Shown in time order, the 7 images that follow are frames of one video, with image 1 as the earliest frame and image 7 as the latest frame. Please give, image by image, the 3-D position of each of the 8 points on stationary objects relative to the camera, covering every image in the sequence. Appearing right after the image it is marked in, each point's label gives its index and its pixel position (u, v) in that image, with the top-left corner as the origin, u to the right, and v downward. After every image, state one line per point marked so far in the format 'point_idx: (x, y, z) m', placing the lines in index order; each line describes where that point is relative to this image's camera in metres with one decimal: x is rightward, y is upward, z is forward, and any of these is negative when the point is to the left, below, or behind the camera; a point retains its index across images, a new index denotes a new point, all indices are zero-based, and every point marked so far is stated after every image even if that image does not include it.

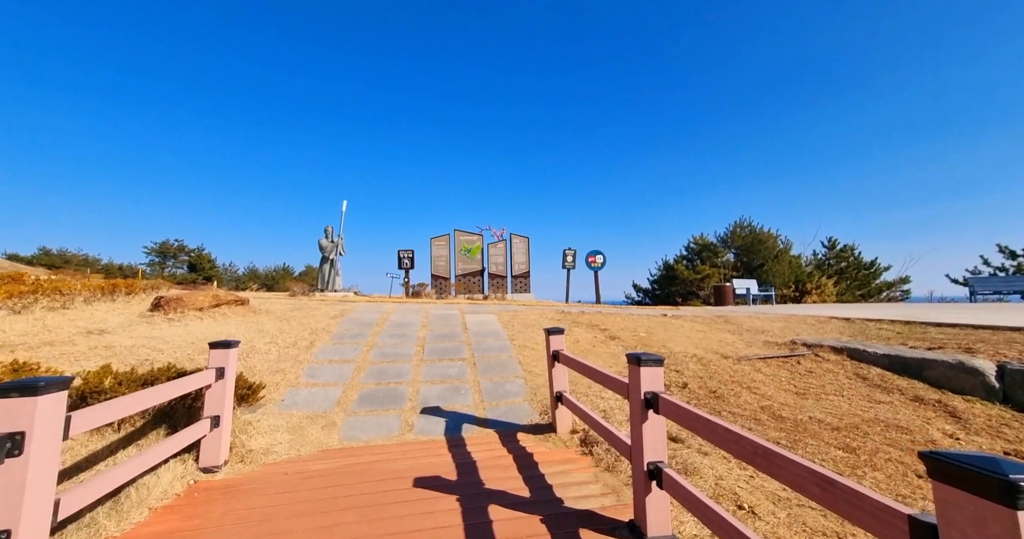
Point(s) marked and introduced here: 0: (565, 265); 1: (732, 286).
0: (+2.1, +0.1, +13.9) m
1: (+8.5, -0.6, +14.1) m
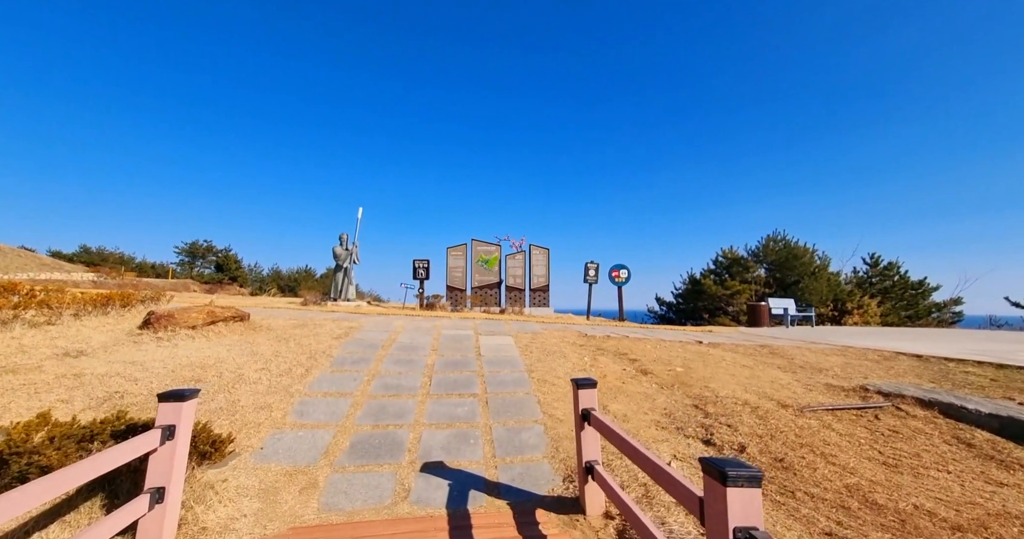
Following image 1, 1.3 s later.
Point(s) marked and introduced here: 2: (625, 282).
0: (+2.7, -0.4, +13.2) m
1: (+9.1, -1.3, +13.0) m
2: (+4.2, -0.5, +13.3) m
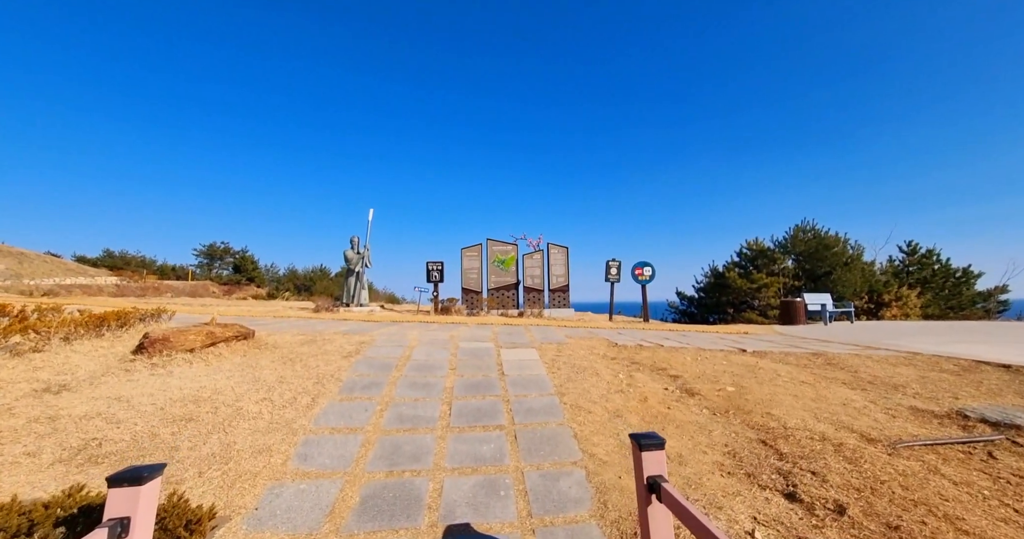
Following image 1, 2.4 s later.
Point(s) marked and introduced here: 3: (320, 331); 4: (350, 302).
0: (+3.3, -0.3, +12.5) m
1: (+9.7, -1.1, +12.2) m
2: (+4.8, -0.4, +12.6) m
3: (-3.5, -1.1, +6.6) m
4: (-5.4, -1.1, +12.2) m
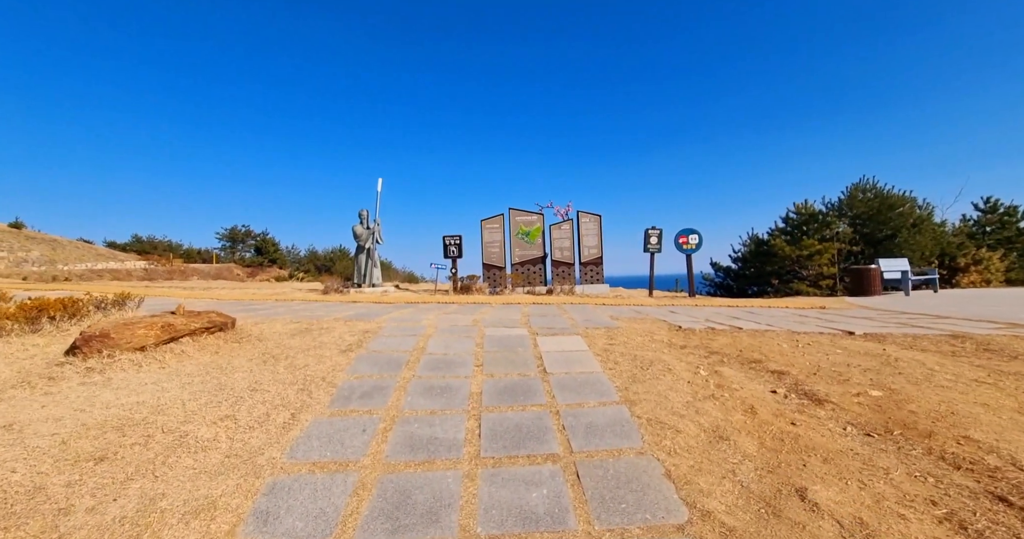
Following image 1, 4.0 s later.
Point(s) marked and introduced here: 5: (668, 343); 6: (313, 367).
0: (+4.1, +0.6, +11.1) m
1: (+10.5, 0.0, +10.5) m
2: (+5.5, +0.6, +11.1) m
3: (-2.9, -0.7, +5.6) m
4: (-4.6, -0.4, +11.2) m
5: (+1.9, -0.9, +4.6) m
6: (-2.0, -1.0, +3.8) m
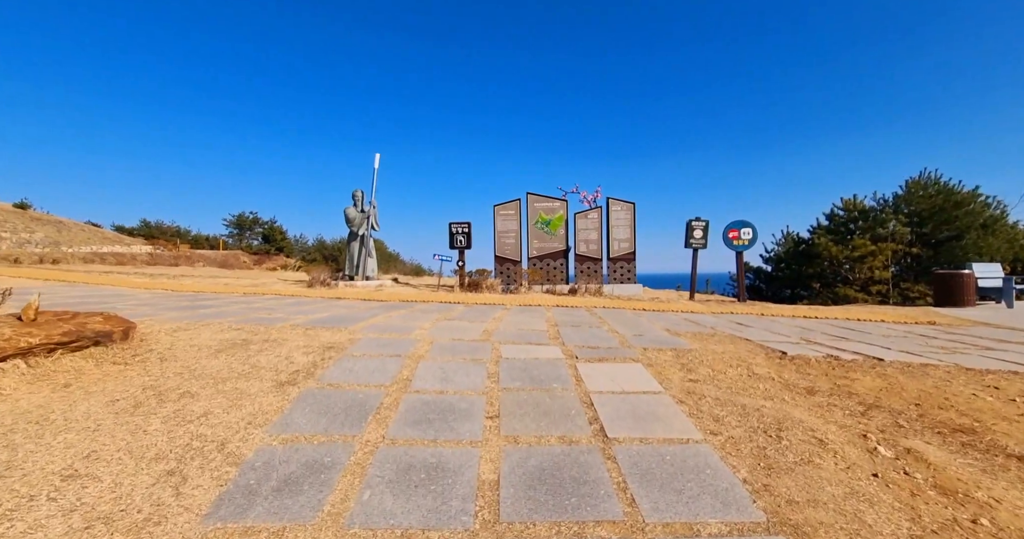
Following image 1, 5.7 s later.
0: (+4.5, +0.7, +9.4) m
1: (+10.9, -0.2, +8.7) m
2: (+6.0, +0.6, +9.3) m
3: (-2.7, -0.6, +4.1) m
4: (-4.2, -0.1, +9.8) m
5: (+2.2, -0.9, +3.0) m
6: (-1.8, -0.9, +2.2) m
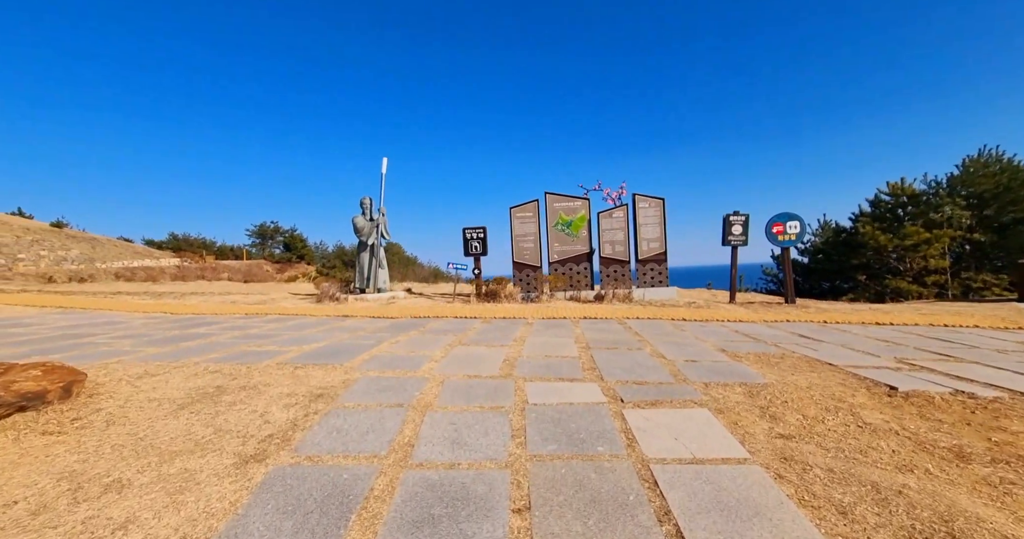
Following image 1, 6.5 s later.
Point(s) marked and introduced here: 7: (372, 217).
0: (+5.0, +0.7, +8.5) m
1: (+11.3, 0.0, +7.4) m
2: (+6.4, +0.7, +8.4) m
3: (-2.4, -0.9, +3.5) m
4: (-3.7, -0.4, +9.2) m
5: (+2.4, -1.0, +2.2) m
6: (-1.6, -1.1, +1.6) m
7: (-3.6, +1.4, +9.4) m
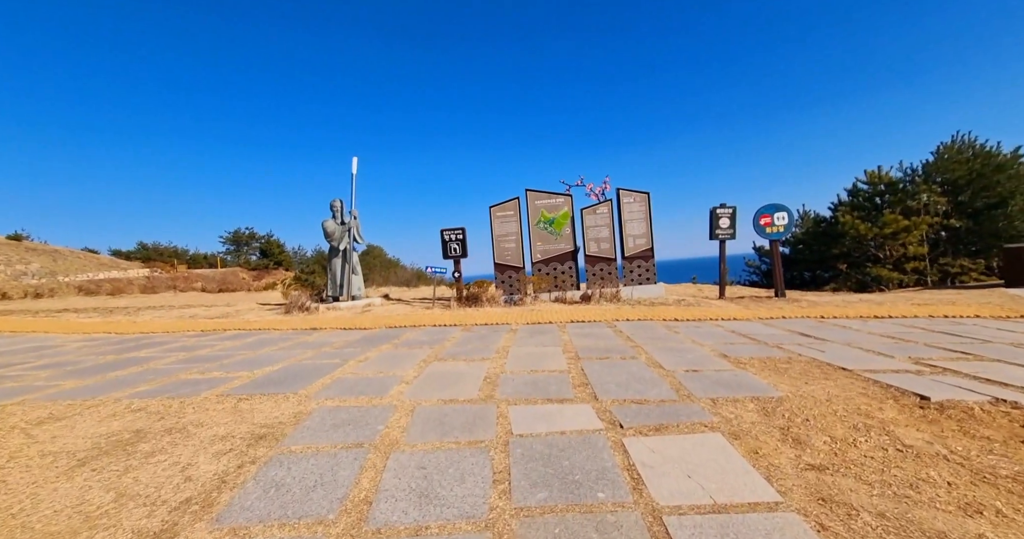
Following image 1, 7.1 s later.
0: (+4.6, +0.8, +8.2) m
1: (+10.9, +0.4, +7.4) m
2: (+6.0, +0.8, +8.2) m
3: (-2.6, -1.0, +3.0) m
4: (-4.1, -0.6, +8.7) m
5: (+2.3, -1.0, +1.8) m
6: (-1.7, -1.2, +1.1) m
7: (-4.0, +1.2, +8.8) m
